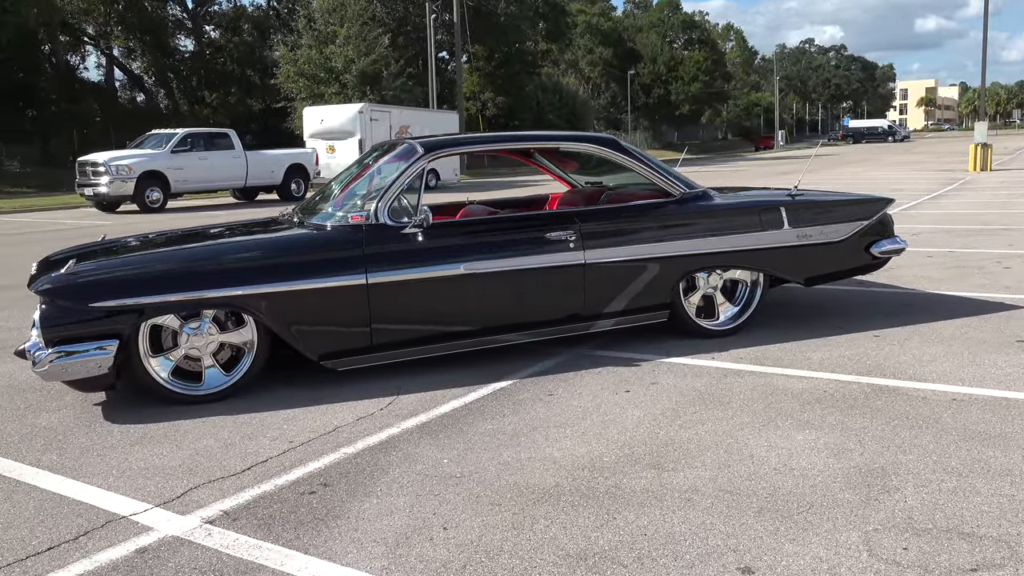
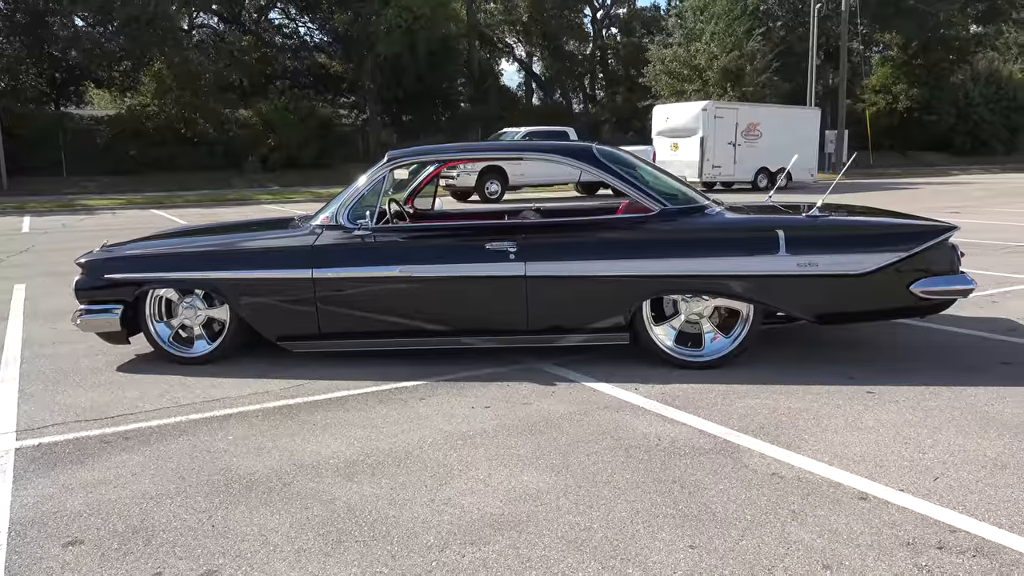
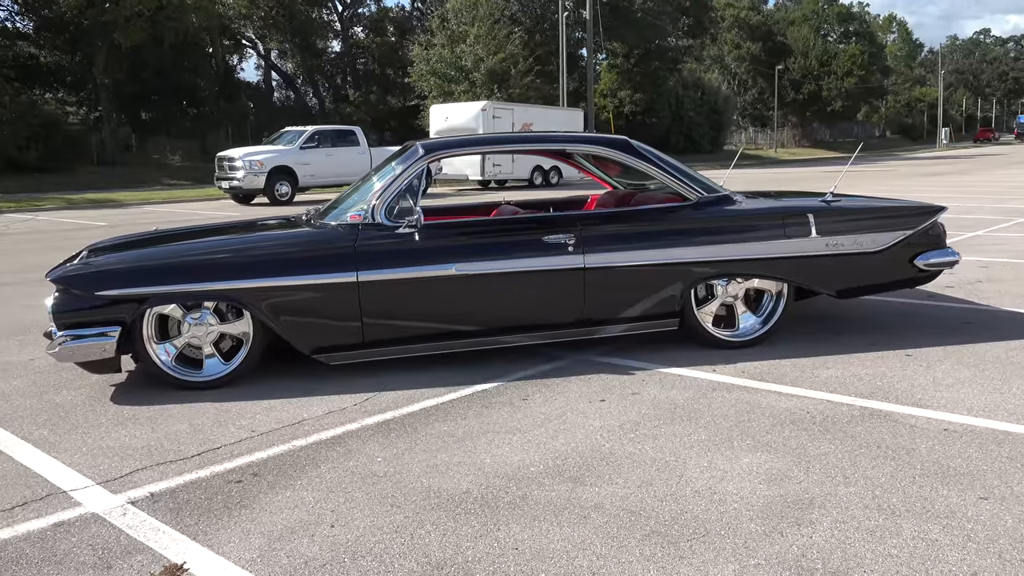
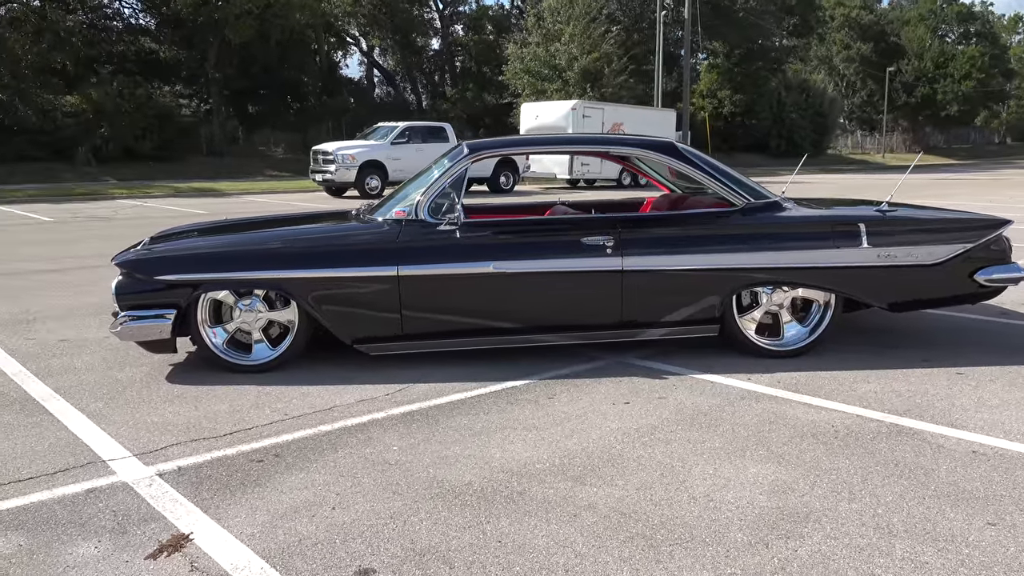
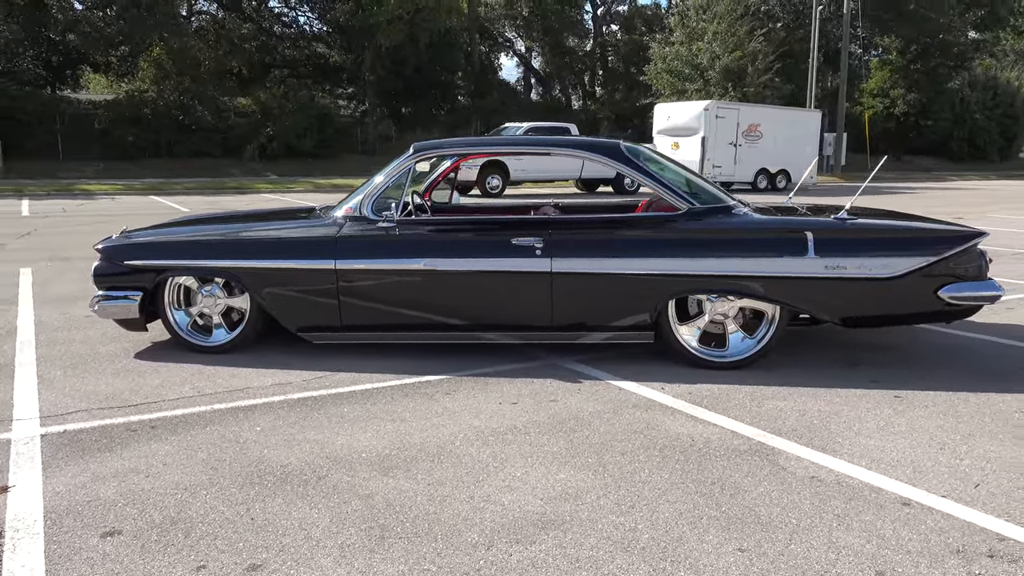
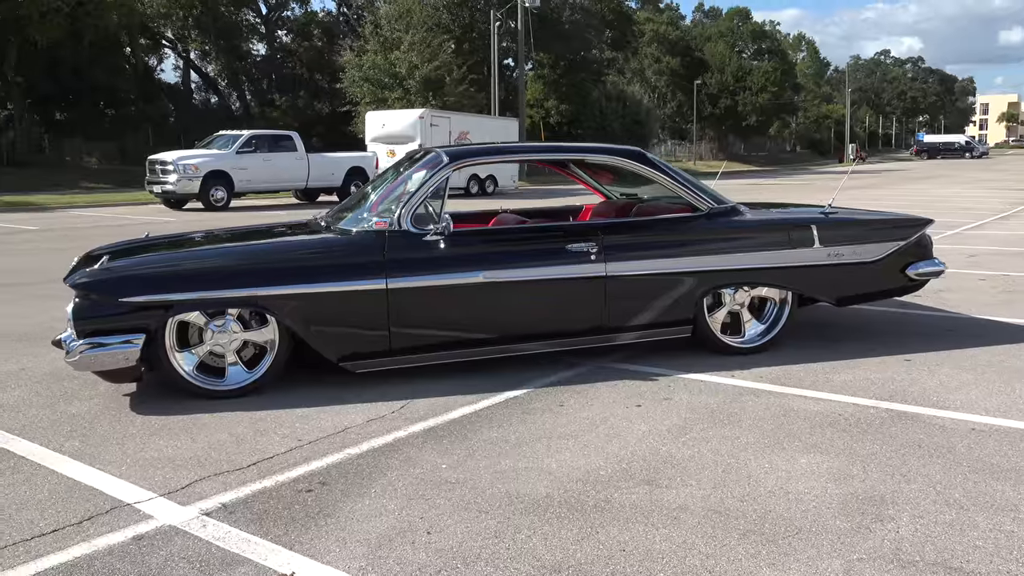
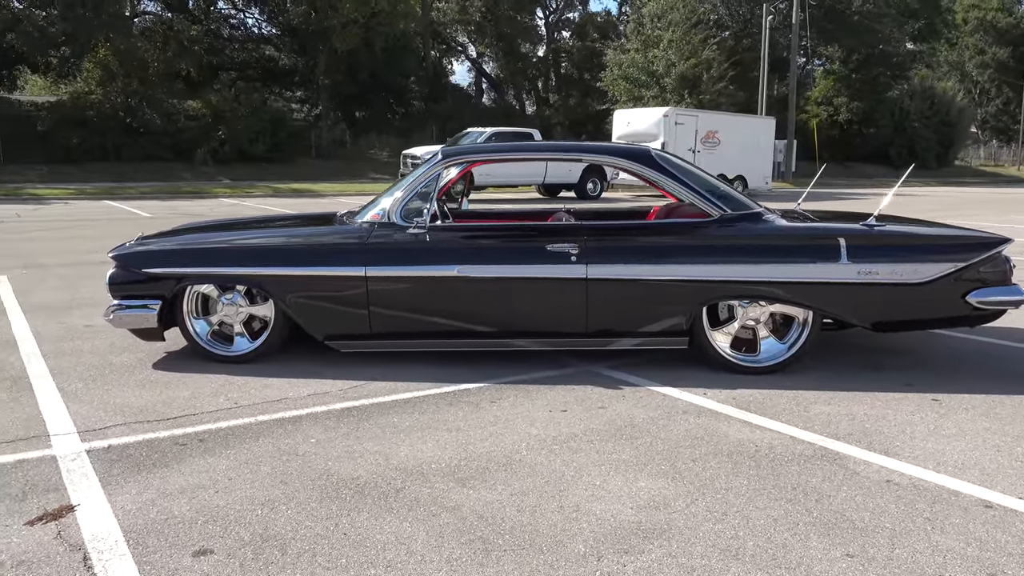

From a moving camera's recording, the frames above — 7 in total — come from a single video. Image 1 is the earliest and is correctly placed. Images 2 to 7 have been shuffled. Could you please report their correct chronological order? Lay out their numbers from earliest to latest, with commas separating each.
6, 3, 4, 7, 5, 2
